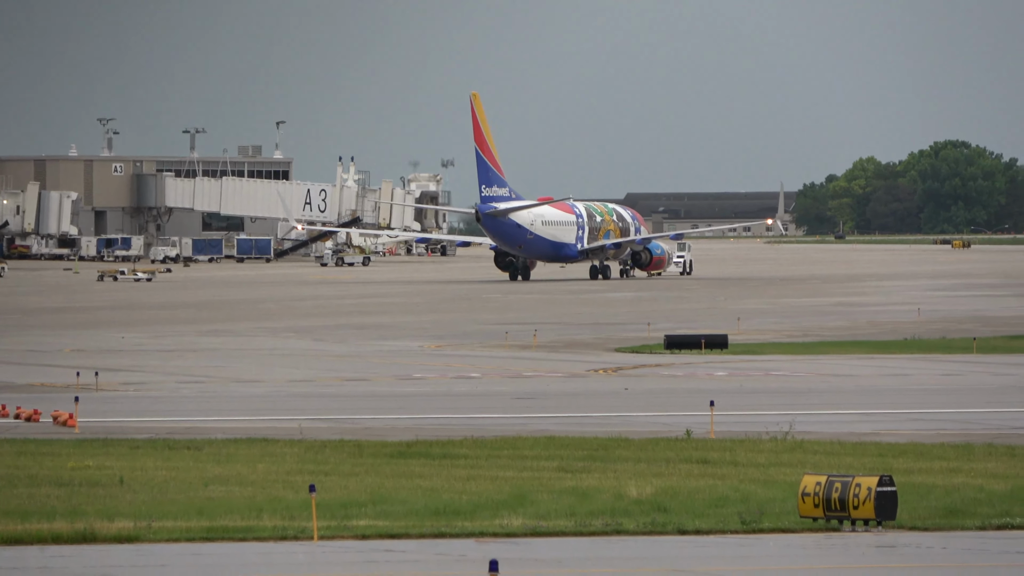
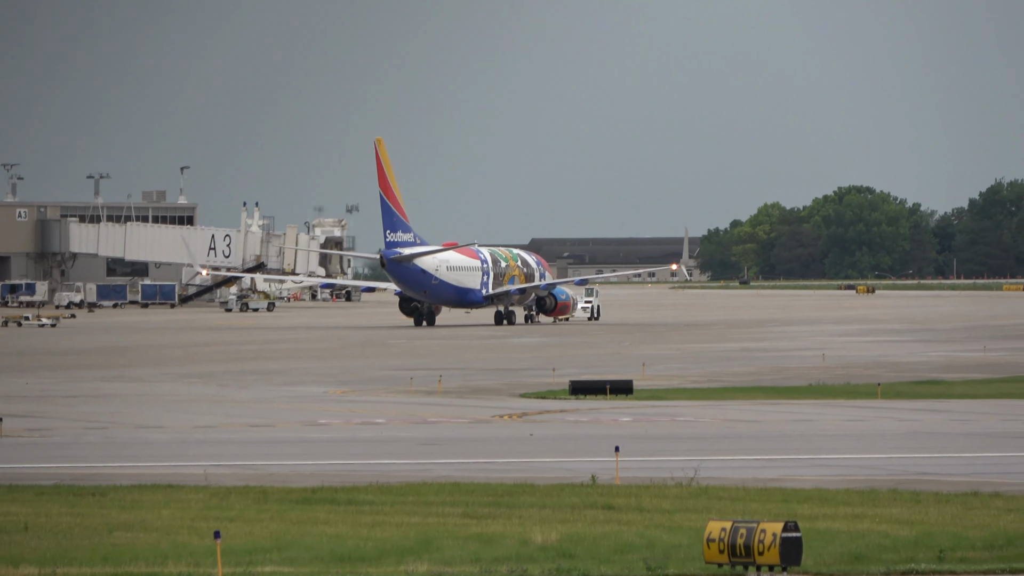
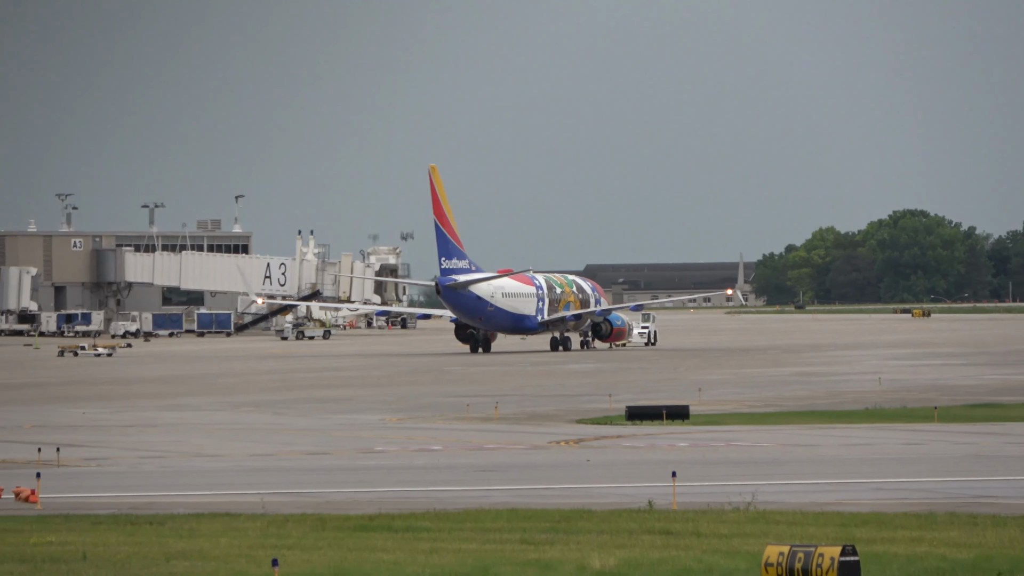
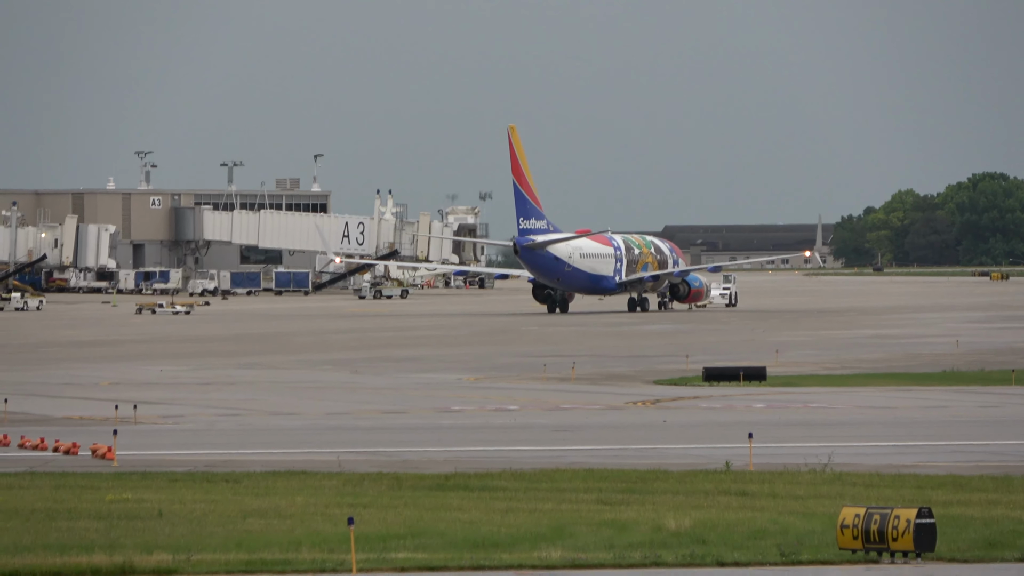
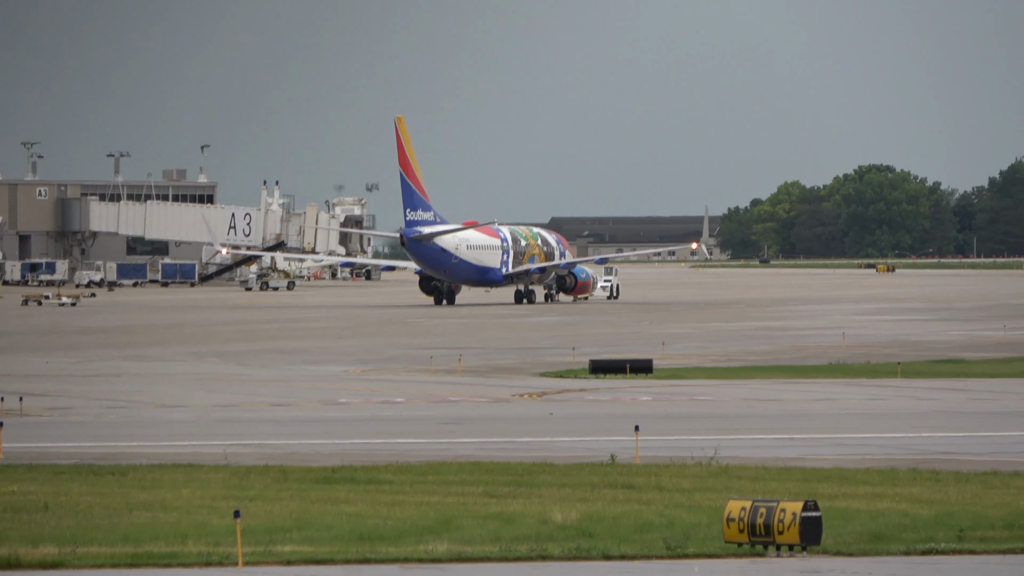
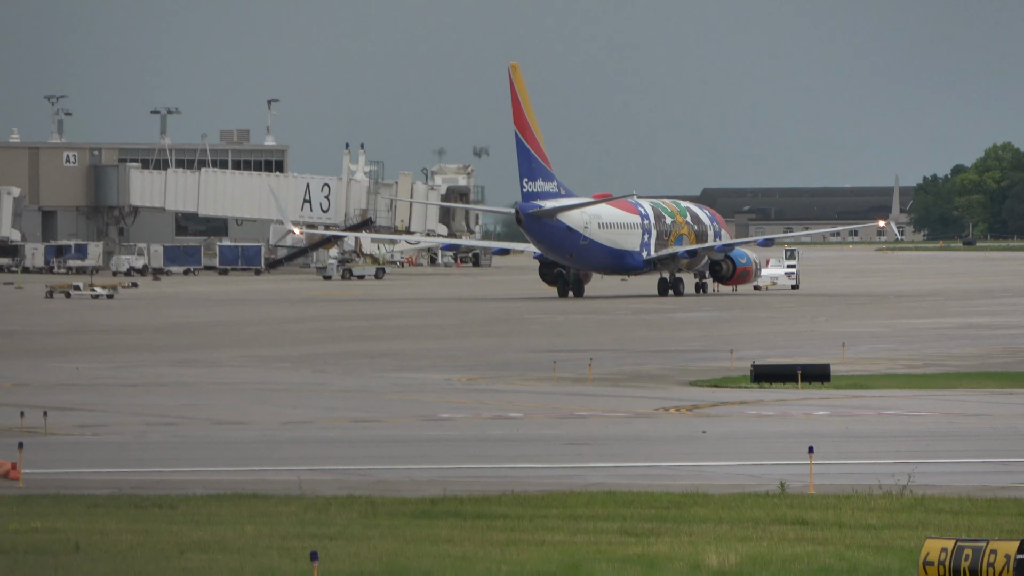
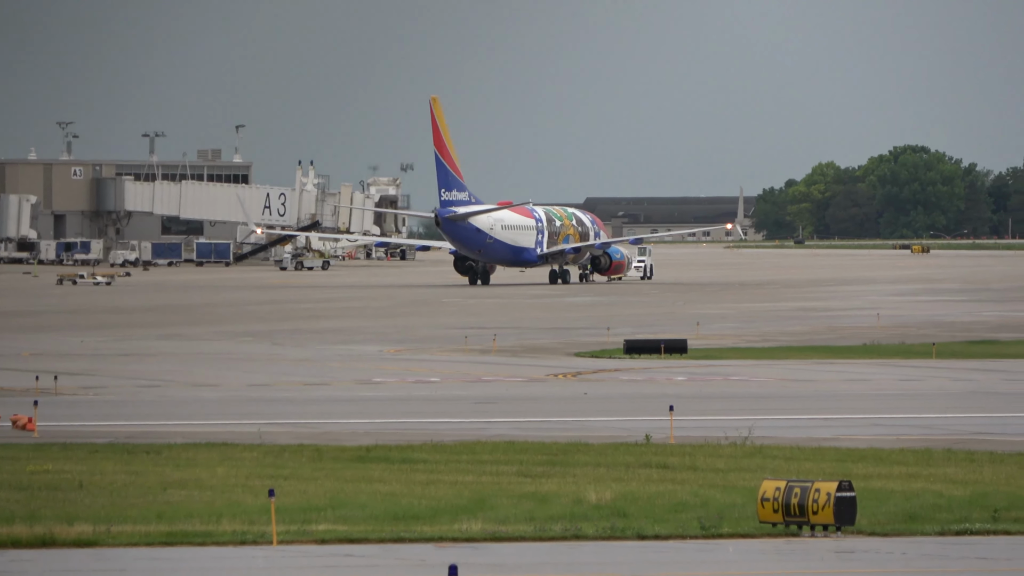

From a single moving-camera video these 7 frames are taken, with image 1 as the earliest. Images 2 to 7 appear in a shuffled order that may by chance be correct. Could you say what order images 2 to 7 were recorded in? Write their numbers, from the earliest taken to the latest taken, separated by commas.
7, 5, 2, 3, 4, 6
